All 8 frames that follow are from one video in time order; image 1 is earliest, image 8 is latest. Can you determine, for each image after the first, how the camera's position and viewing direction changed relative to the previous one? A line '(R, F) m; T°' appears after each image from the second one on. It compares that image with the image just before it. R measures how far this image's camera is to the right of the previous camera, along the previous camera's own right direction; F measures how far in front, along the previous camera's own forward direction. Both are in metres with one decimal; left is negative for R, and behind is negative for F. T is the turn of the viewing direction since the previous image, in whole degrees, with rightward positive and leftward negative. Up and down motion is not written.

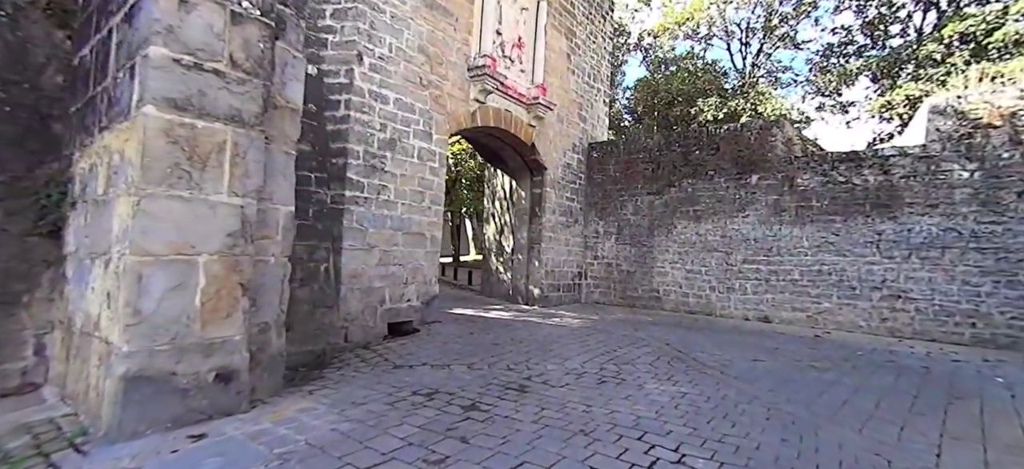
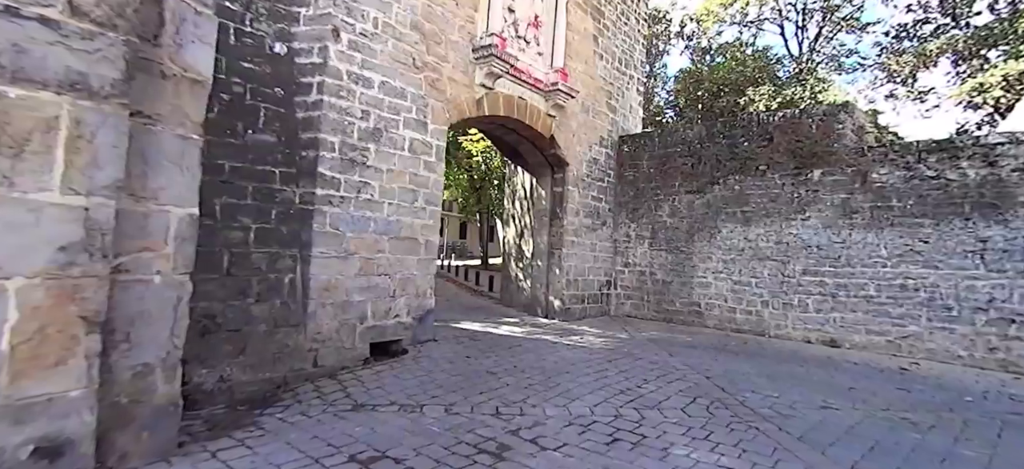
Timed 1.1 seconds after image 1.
(+0.3, +0.9) m; -5°
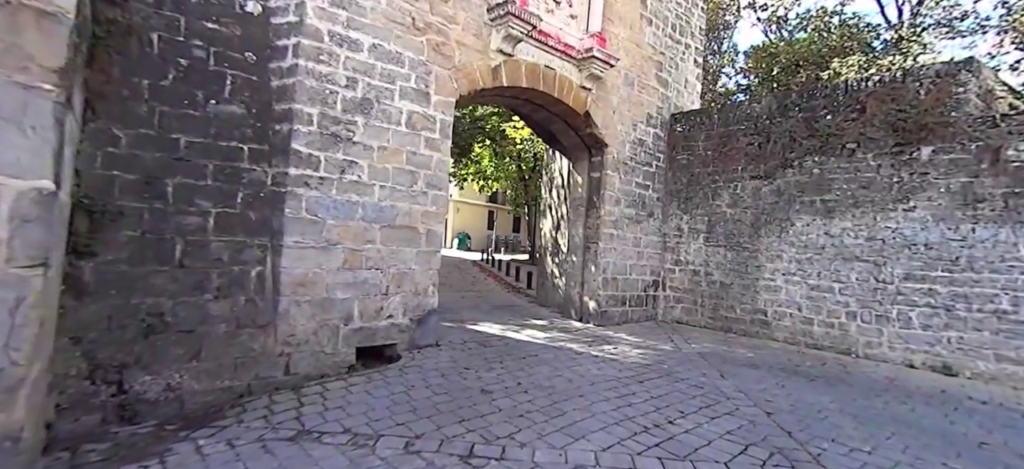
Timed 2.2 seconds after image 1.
(+0.4, +0.8) m; -8°
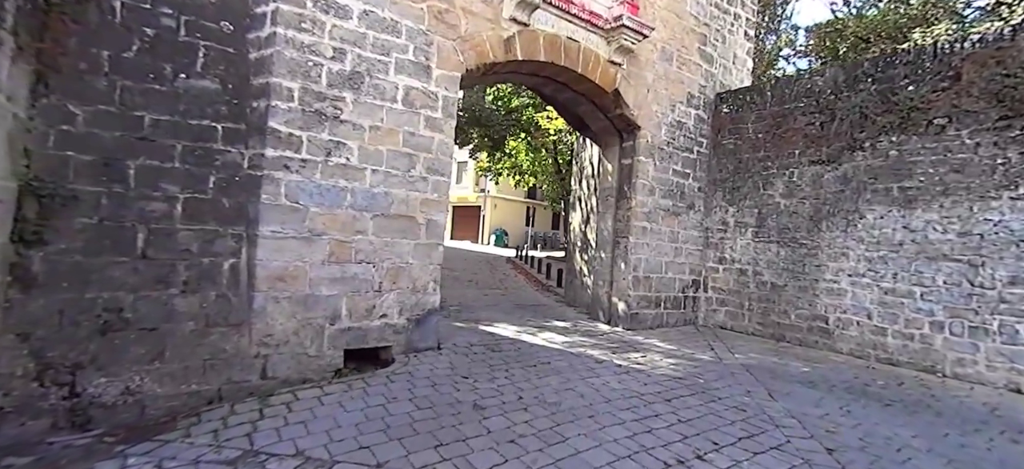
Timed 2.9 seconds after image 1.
(+0.3, +0.5) m; -5°
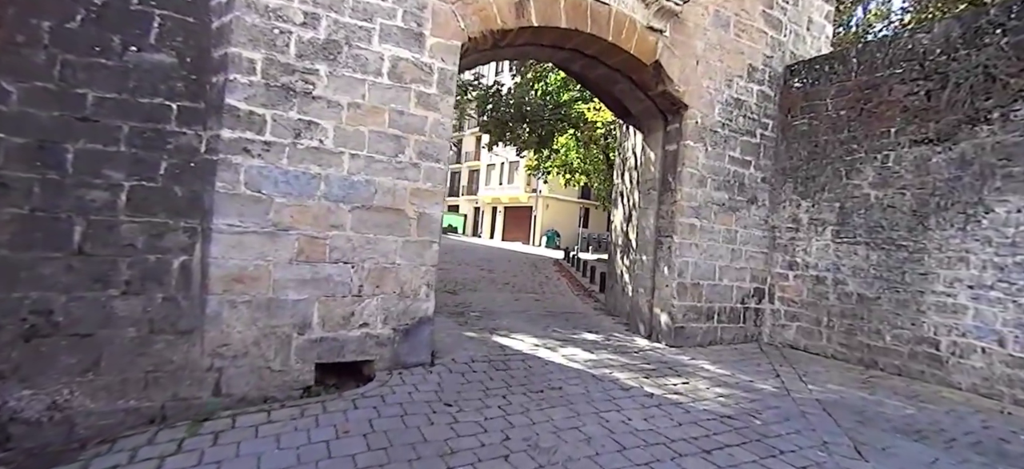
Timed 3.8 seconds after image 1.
(+0.4, +0.7) m; -7°
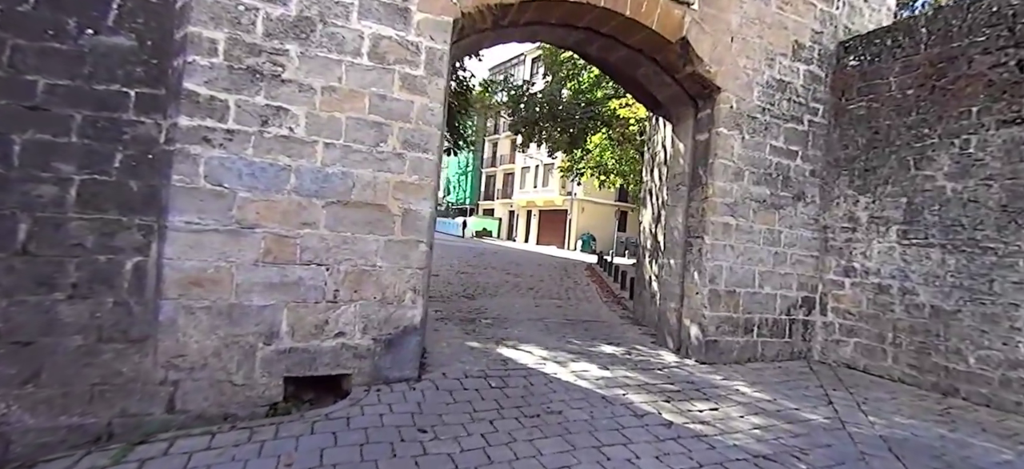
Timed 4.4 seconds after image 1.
(+0.3, +0.4) m; -5°
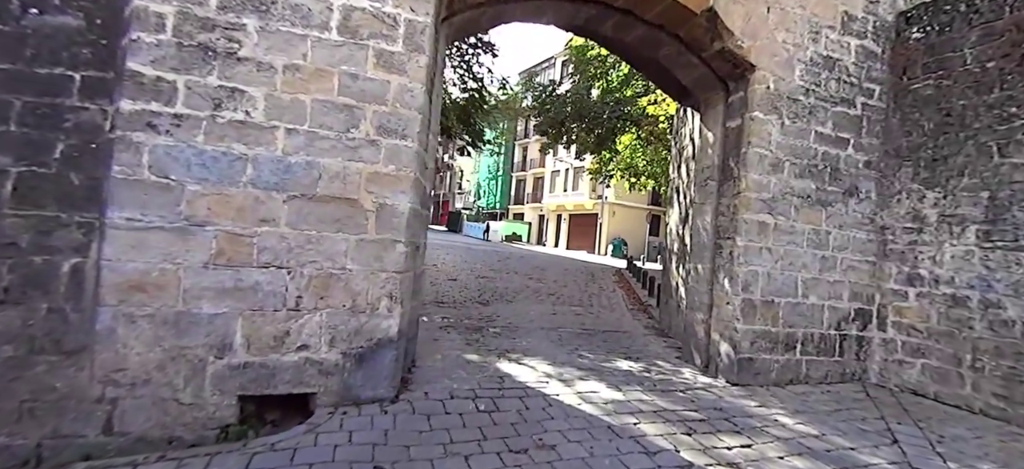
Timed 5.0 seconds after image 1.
(+0.2, +0.4) m; -4°
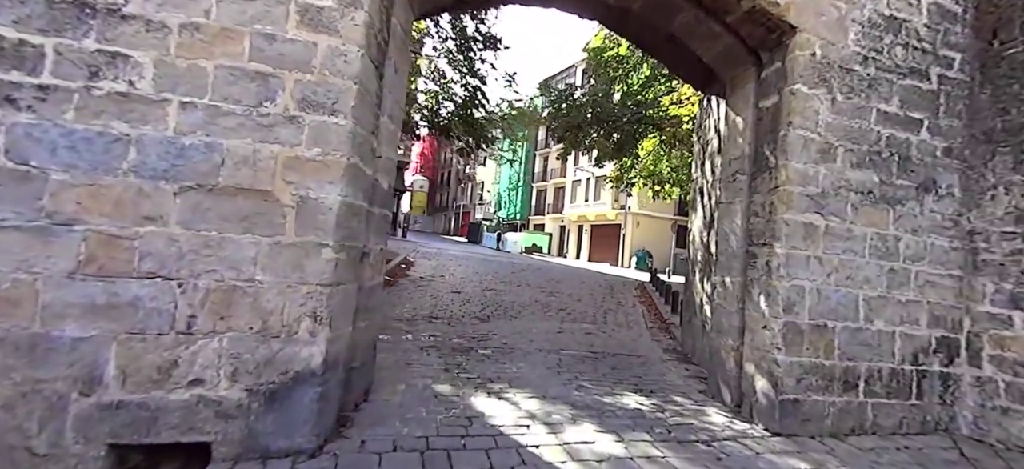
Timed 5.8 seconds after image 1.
(+0.3, +0.6) m; -4°
